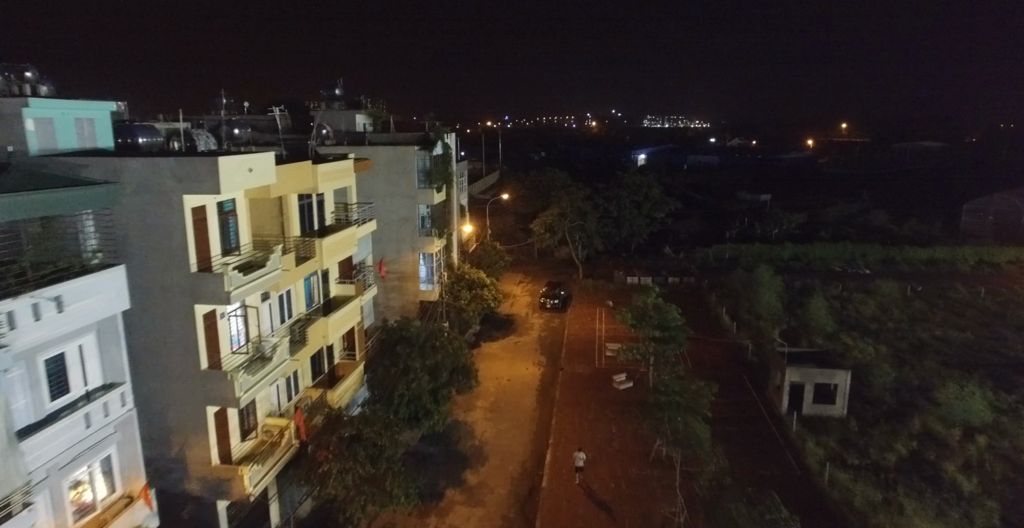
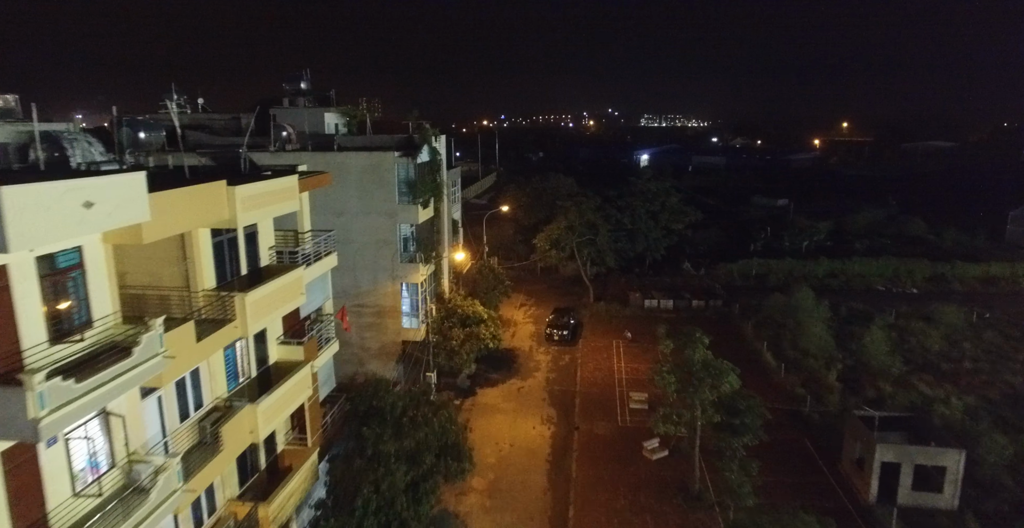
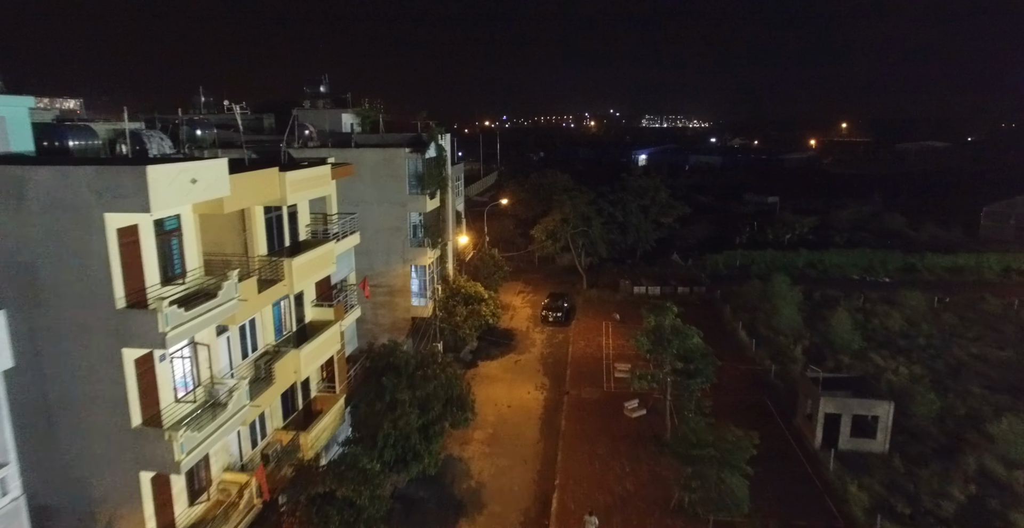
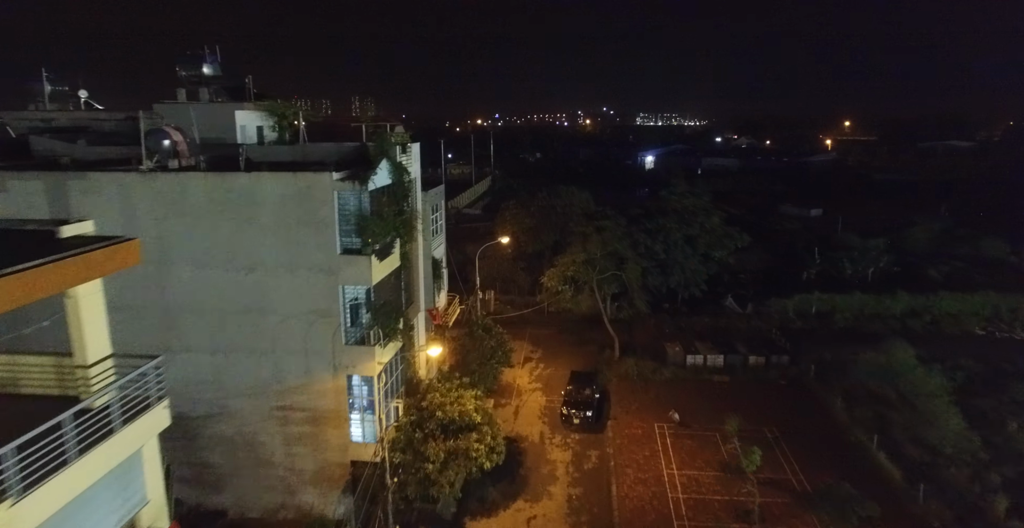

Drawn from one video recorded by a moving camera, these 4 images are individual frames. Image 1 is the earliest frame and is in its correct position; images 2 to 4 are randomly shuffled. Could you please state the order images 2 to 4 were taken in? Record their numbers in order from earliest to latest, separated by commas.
3, 2, 4
